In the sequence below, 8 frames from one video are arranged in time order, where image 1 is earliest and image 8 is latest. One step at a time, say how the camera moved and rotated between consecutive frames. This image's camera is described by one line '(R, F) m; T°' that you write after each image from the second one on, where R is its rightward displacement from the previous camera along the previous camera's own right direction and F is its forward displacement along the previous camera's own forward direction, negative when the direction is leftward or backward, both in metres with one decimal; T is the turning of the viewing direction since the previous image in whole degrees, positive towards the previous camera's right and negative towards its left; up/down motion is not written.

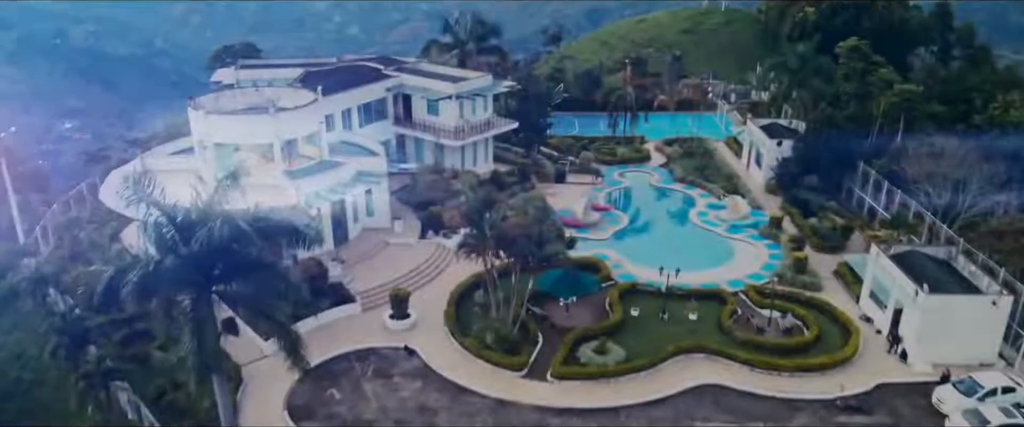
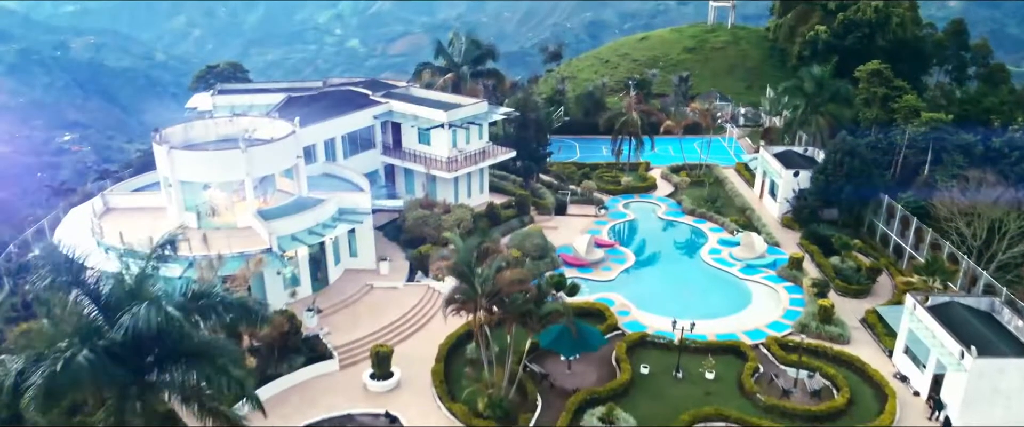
(+0.2, +3.6) m; 0°
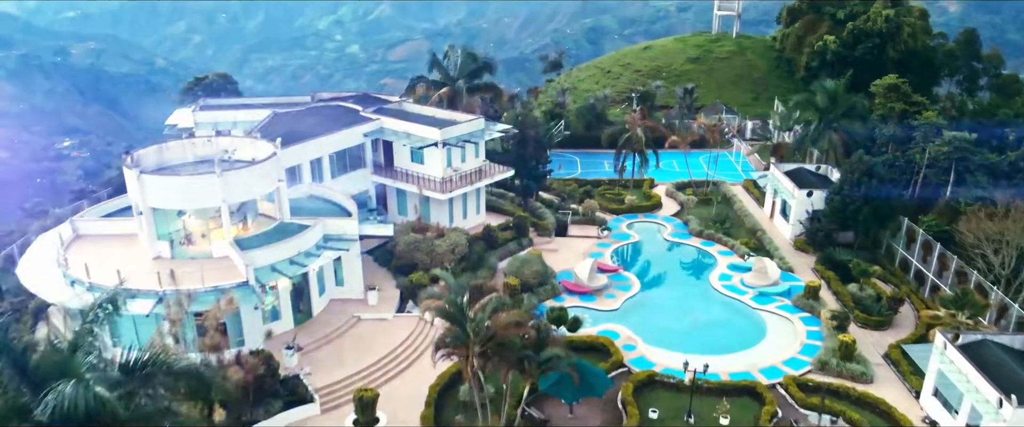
(+0.2, +2.5) m; 0°
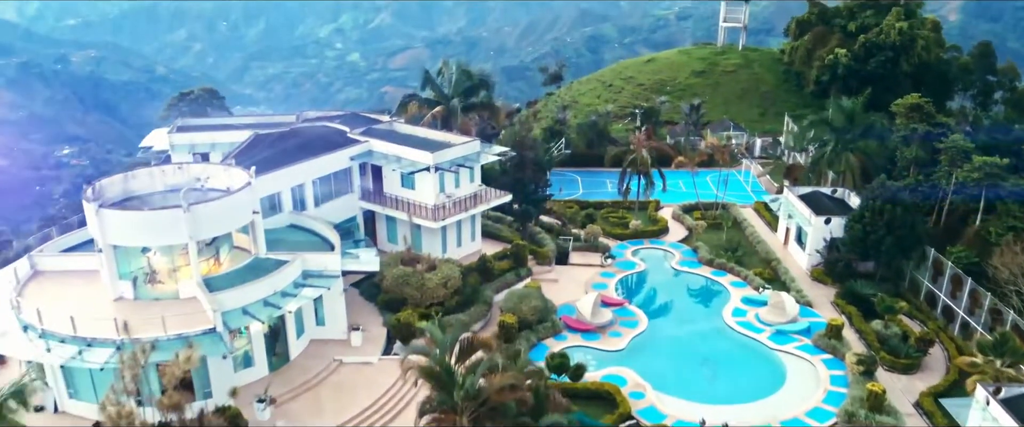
(+0.2, +3.0) m; 0°
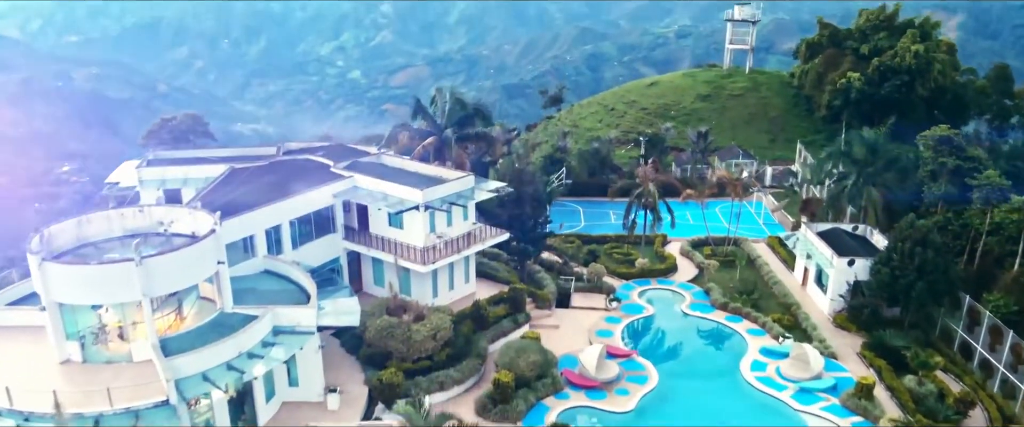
(+0.2, +3.3) m; 0°
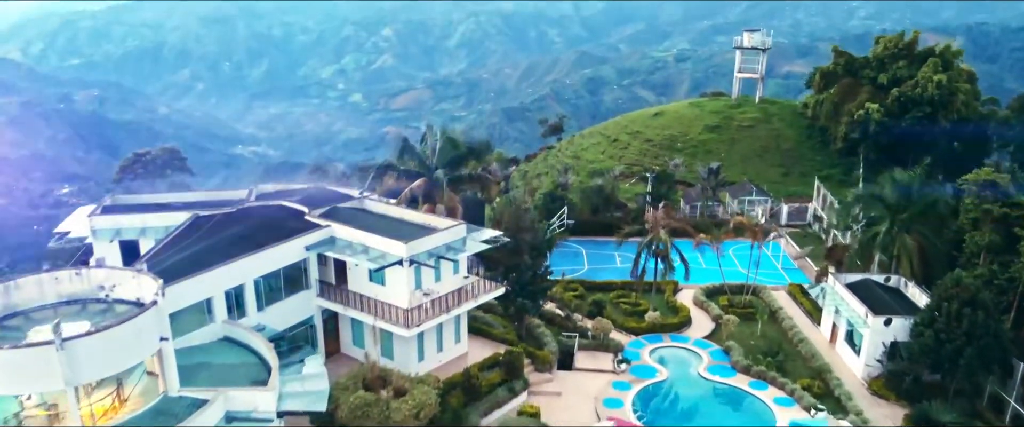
(+0.2, +4.2) m; 0°
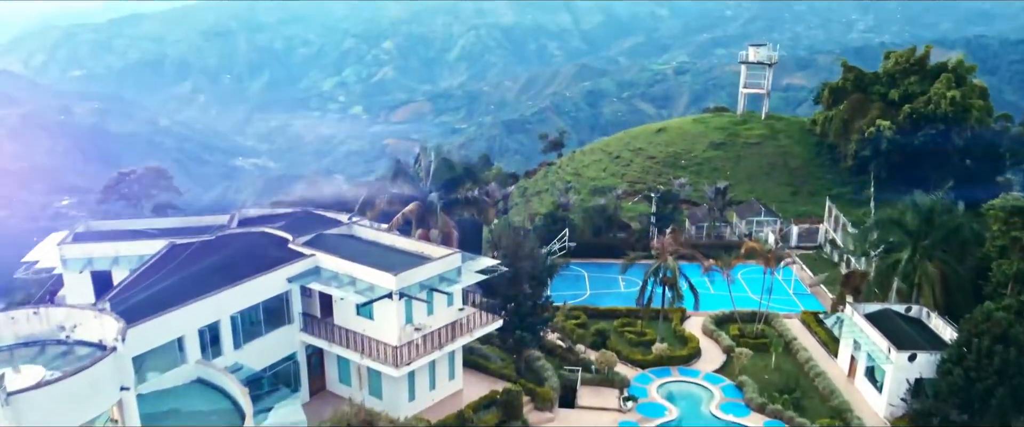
(+0.1, +2.3) m; 0°
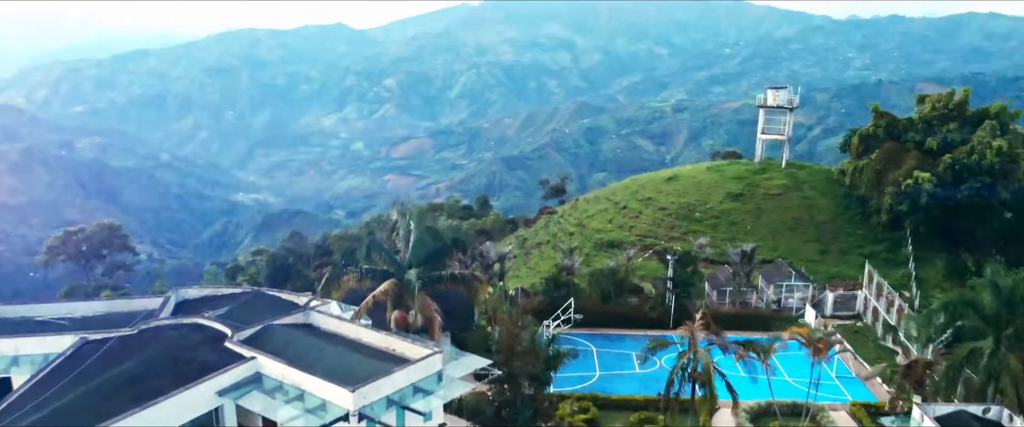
(+0.2, +6.4) m; 0°
